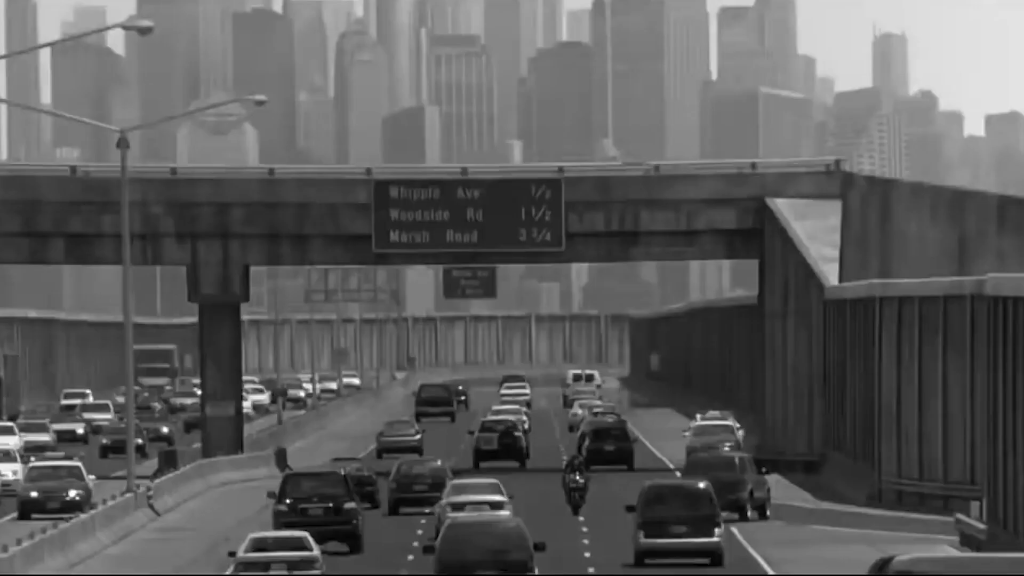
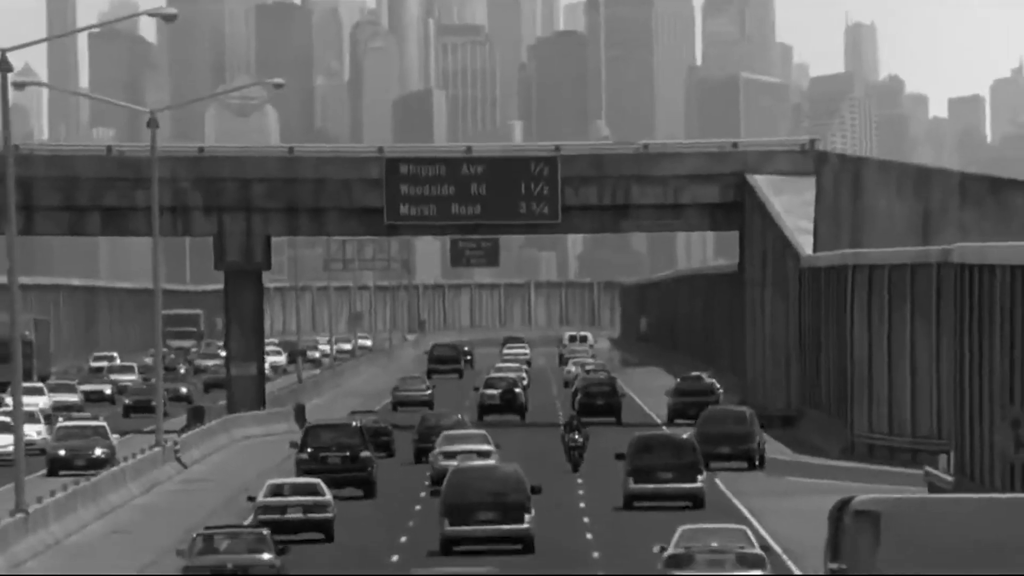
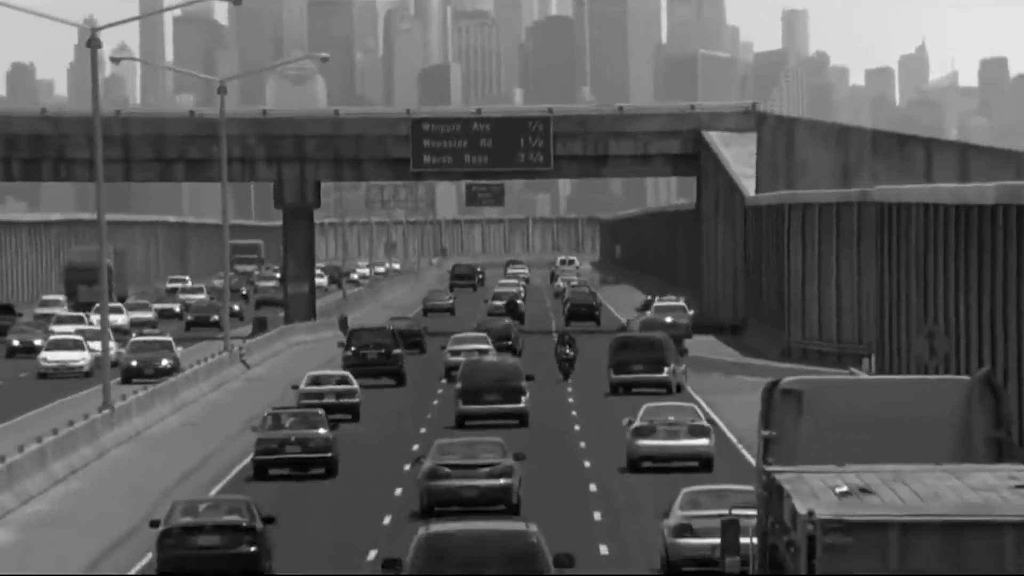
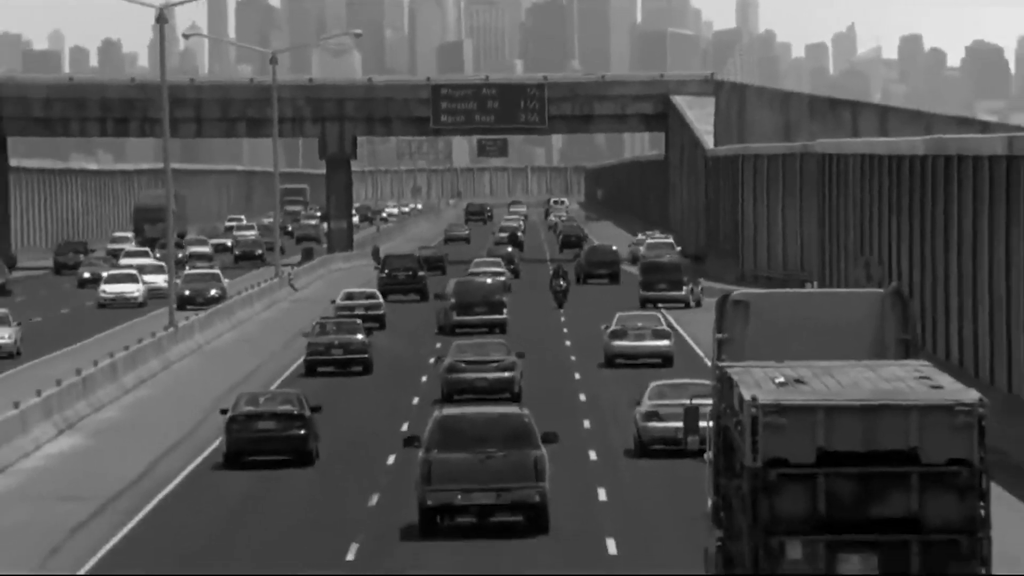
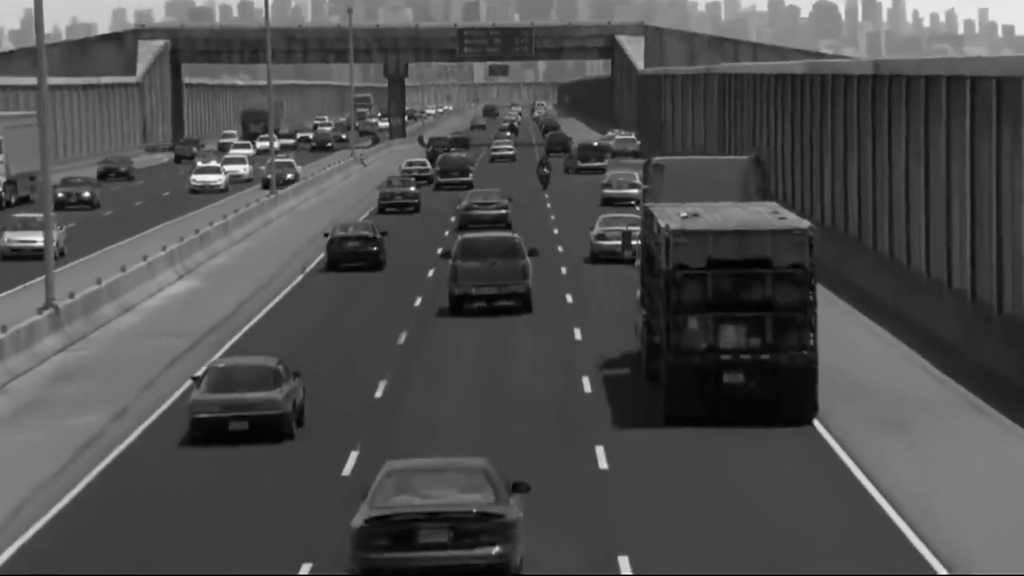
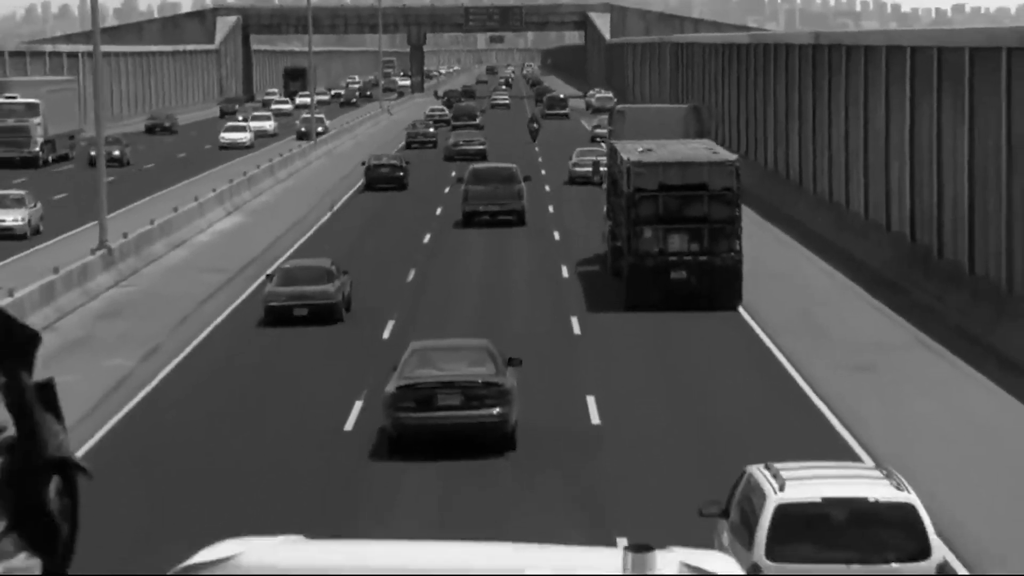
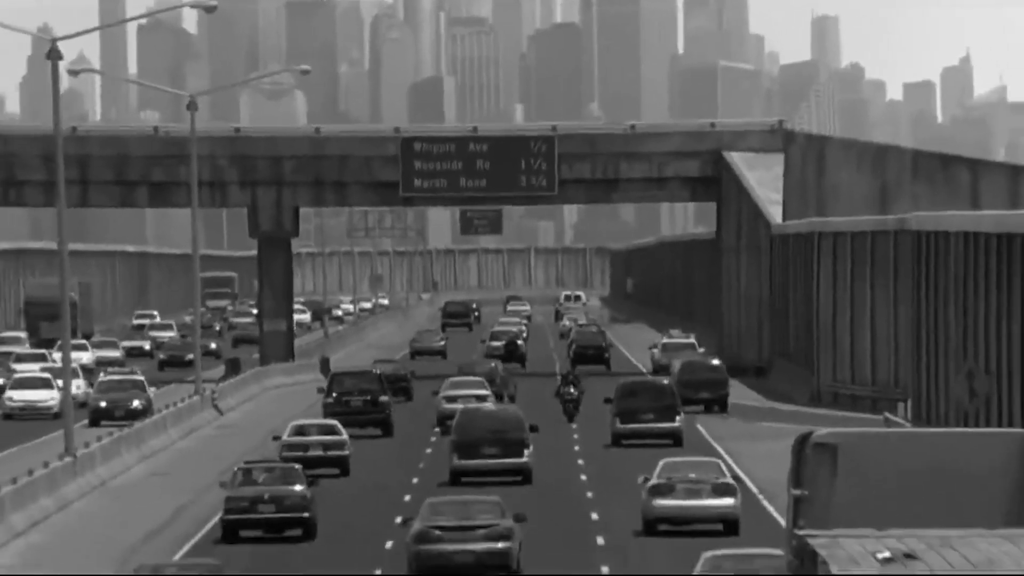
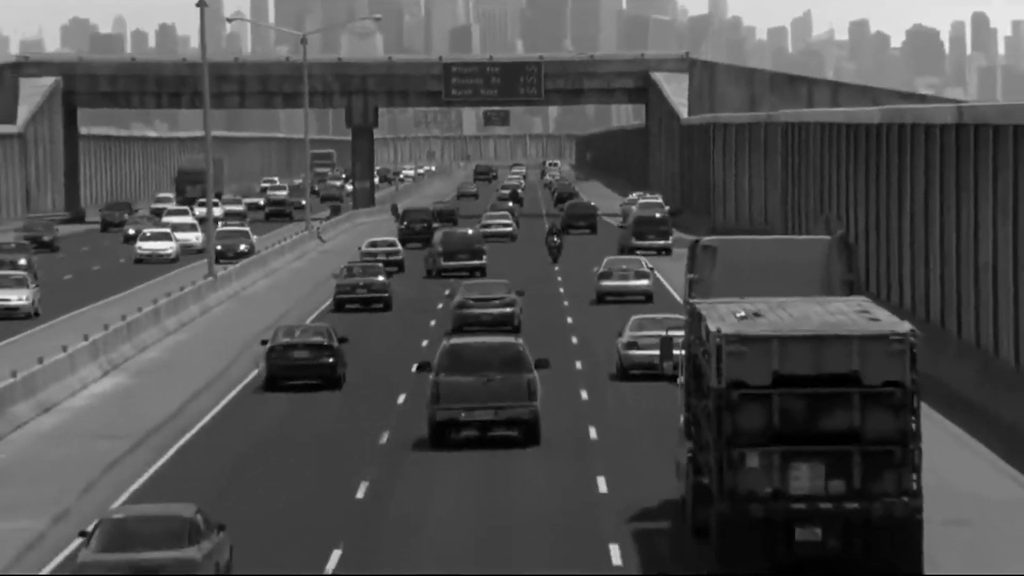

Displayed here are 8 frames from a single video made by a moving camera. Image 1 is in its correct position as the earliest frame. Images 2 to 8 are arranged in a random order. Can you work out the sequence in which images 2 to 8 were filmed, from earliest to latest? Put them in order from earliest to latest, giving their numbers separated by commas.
2, 7, 3, 4, 8, 5, 6
